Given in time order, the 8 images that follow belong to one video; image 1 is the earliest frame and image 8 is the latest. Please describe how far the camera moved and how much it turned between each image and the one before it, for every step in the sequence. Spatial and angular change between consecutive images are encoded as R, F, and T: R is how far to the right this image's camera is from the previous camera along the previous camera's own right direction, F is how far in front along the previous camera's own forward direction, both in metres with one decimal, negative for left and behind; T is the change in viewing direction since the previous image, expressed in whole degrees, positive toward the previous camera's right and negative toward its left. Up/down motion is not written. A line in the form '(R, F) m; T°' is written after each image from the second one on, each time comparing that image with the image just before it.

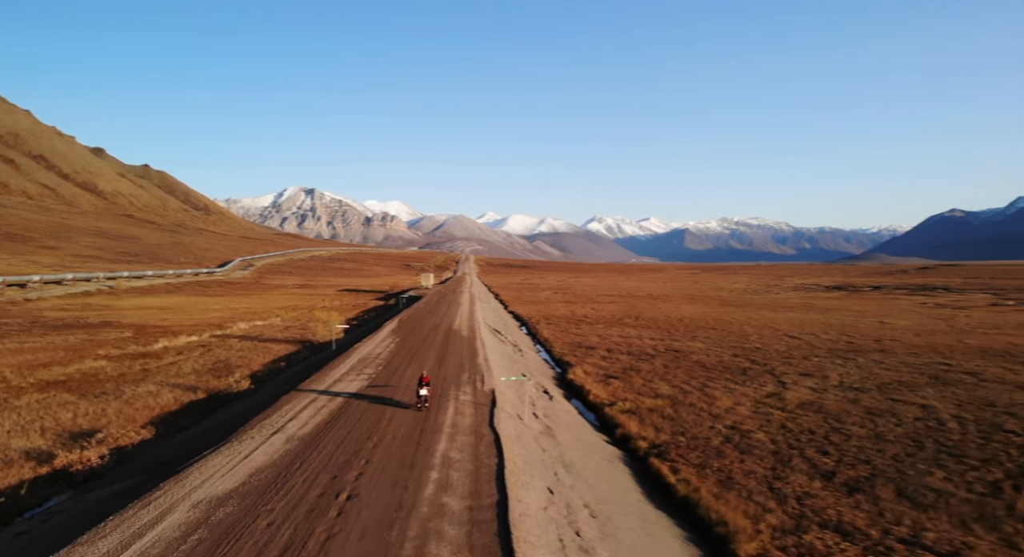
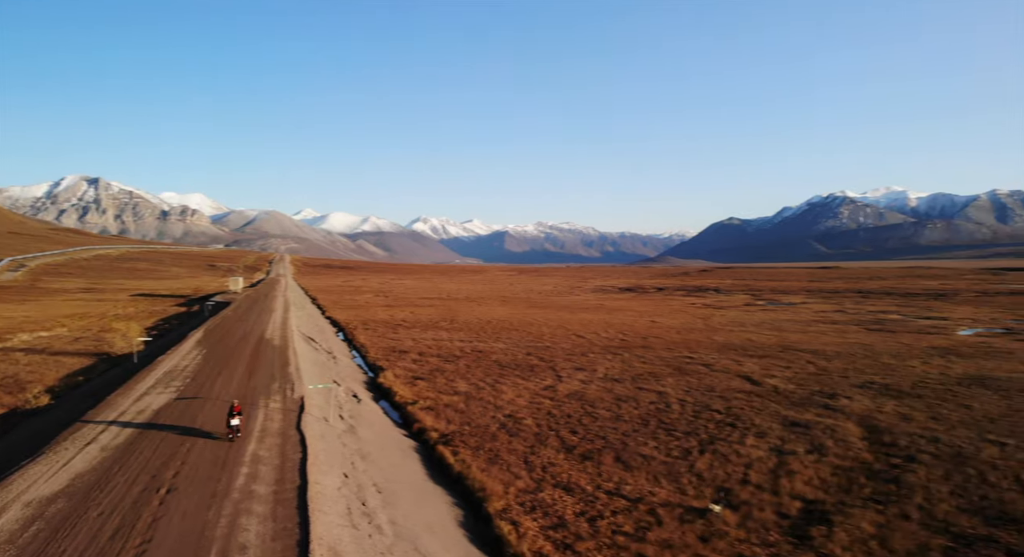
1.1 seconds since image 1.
(+0.3, -2.5) m; +15°
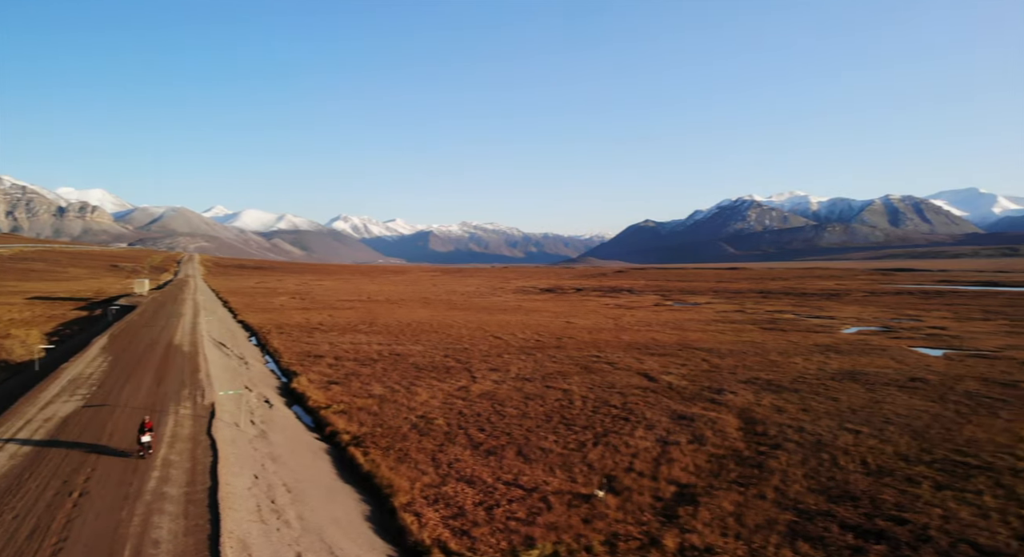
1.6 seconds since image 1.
(+0.4, -1.1) m; +7°
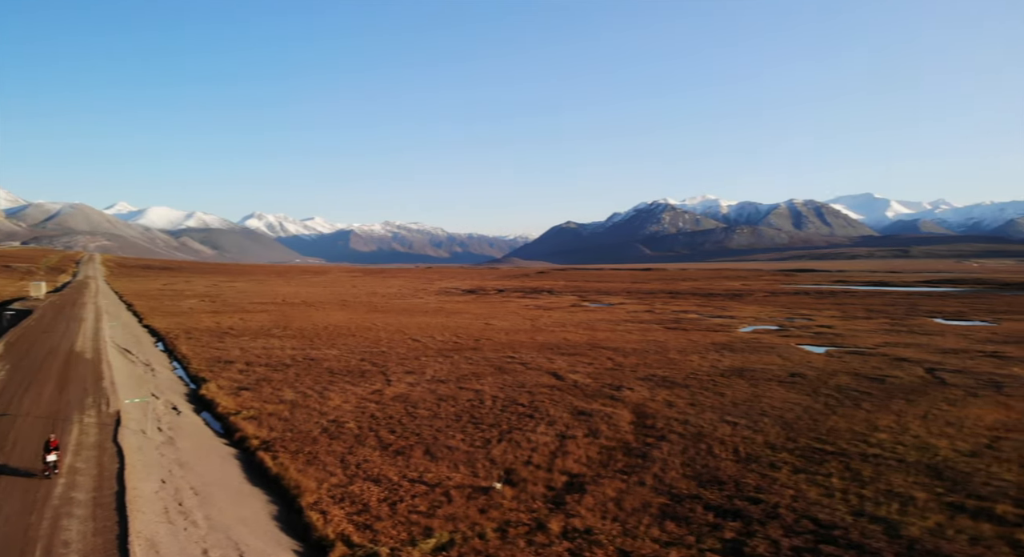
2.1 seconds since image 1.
(+0.4, -1.1) m; +7°
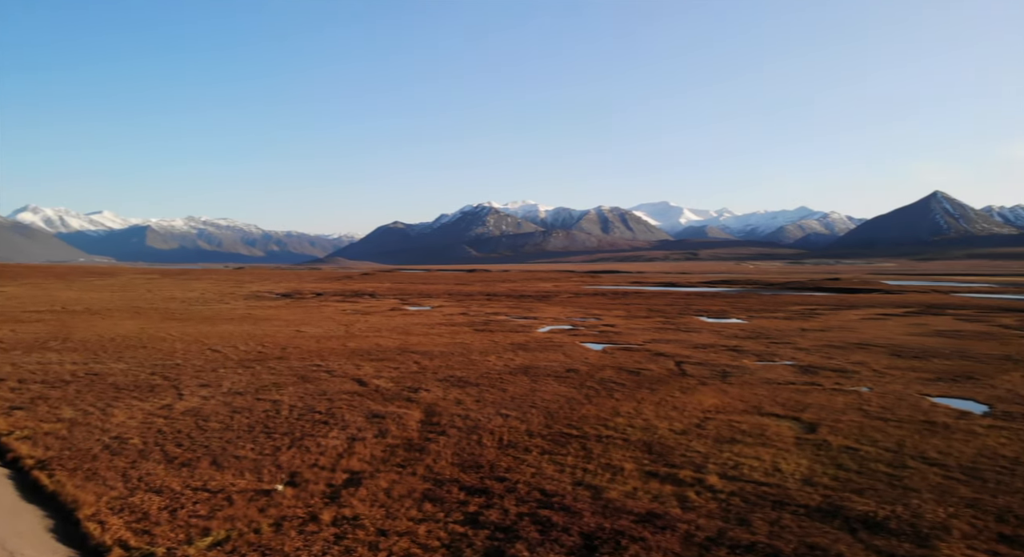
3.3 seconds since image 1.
(+0.9, -2.6) m; +15°
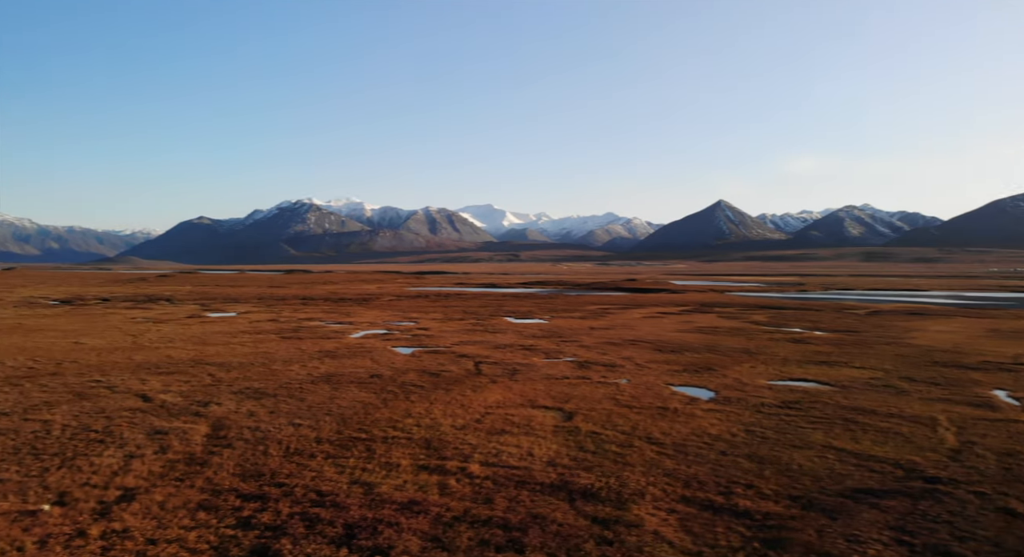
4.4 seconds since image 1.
(+1.2, -2.4) m; +15°
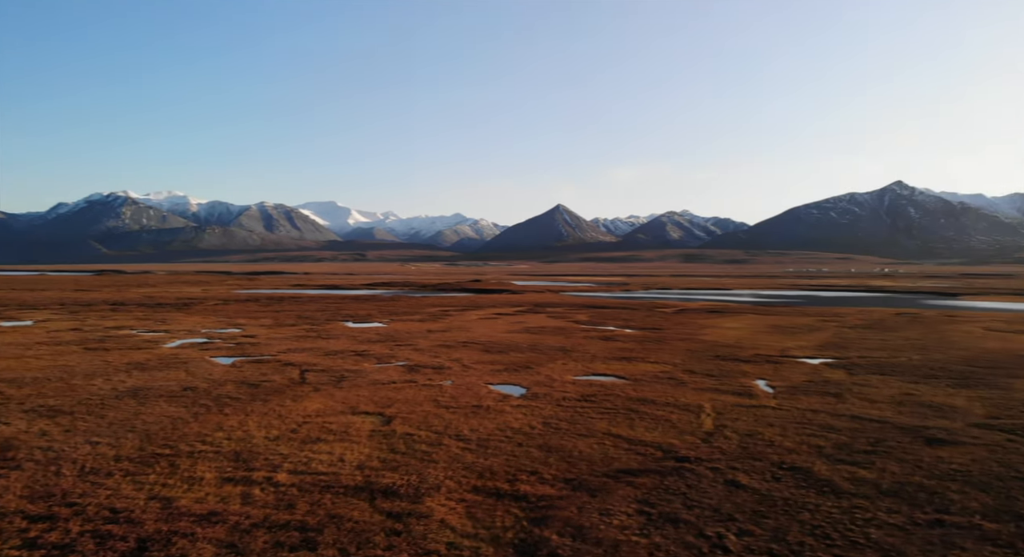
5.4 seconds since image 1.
(+1.2, -1.8) m; +13°
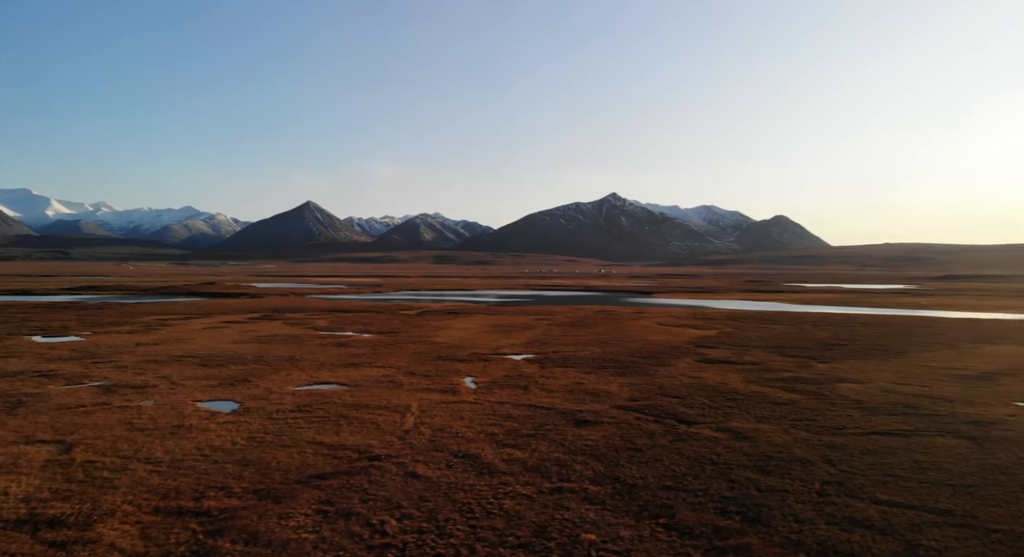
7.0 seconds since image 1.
(+1.8, -2.5) m; +20°
